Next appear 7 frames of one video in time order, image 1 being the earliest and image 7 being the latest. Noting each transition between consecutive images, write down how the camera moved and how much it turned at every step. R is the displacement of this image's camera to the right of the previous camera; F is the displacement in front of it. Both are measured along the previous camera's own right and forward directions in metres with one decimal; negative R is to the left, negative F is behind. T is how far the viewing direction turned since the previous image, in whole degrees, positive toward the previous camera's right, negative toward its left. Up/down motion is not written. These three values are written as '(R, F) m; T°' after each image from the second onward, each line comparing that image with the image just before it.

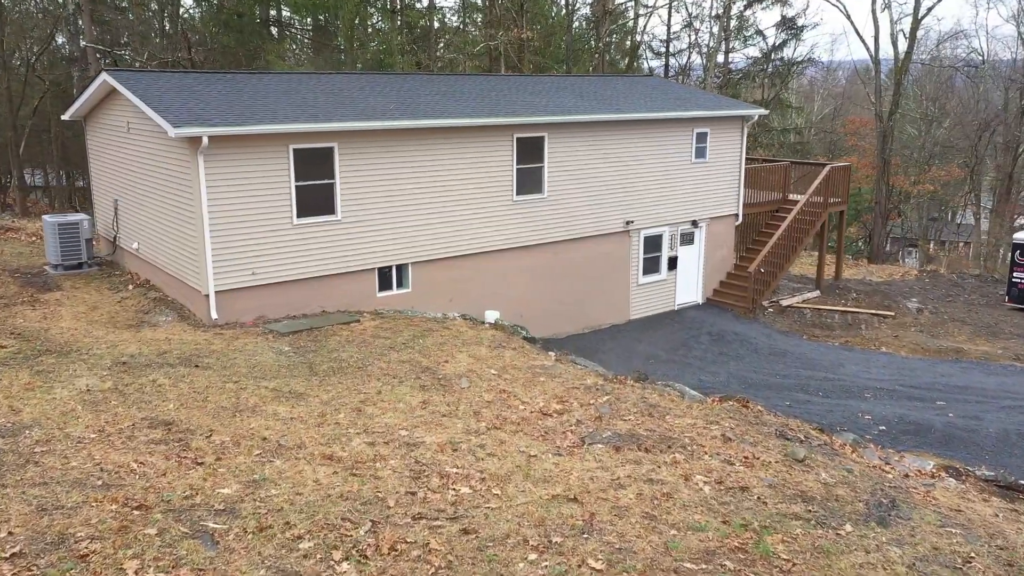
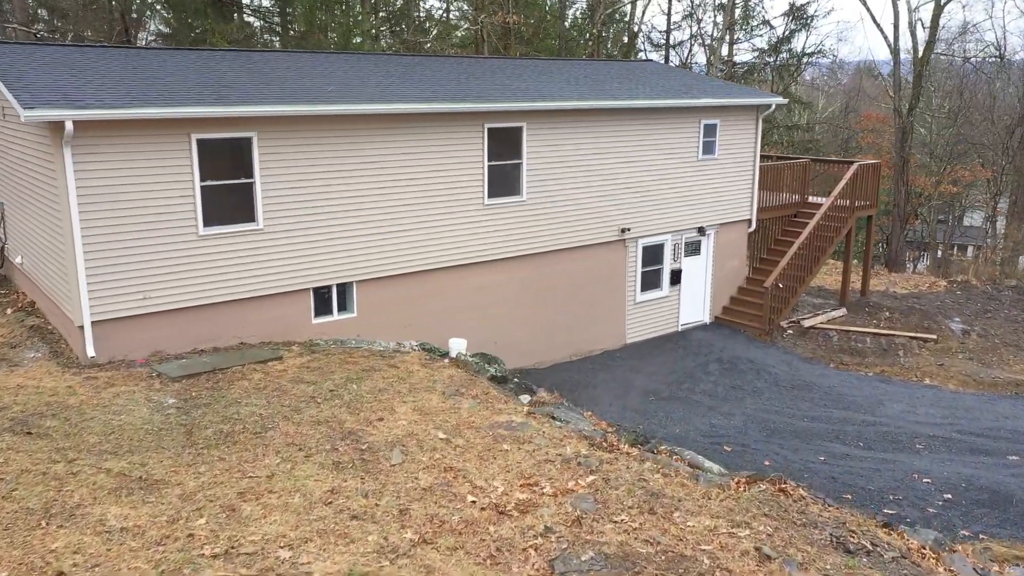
(+0.4, +2.6) m; 0°
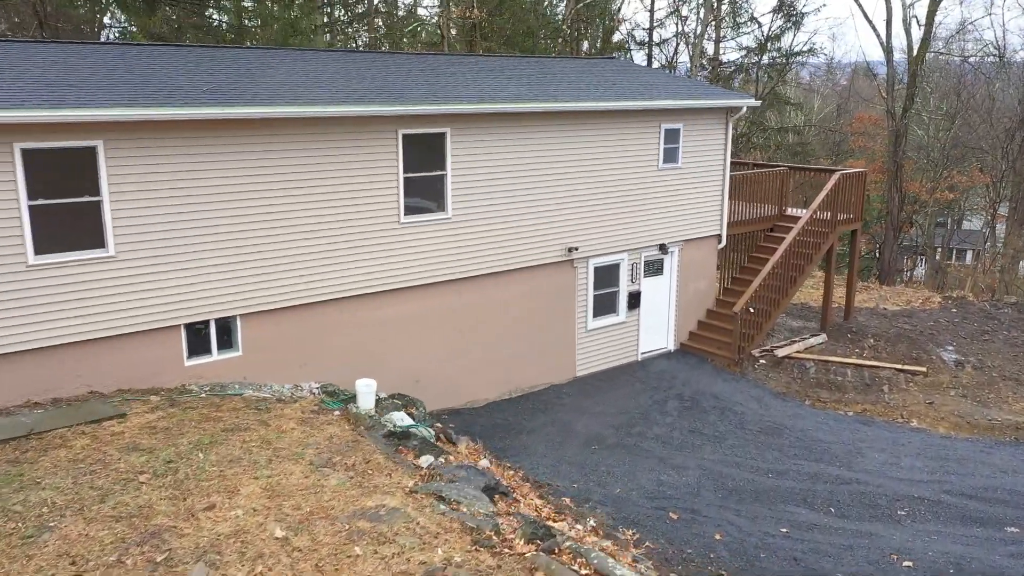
(+1.1, +1.7) m; 0°
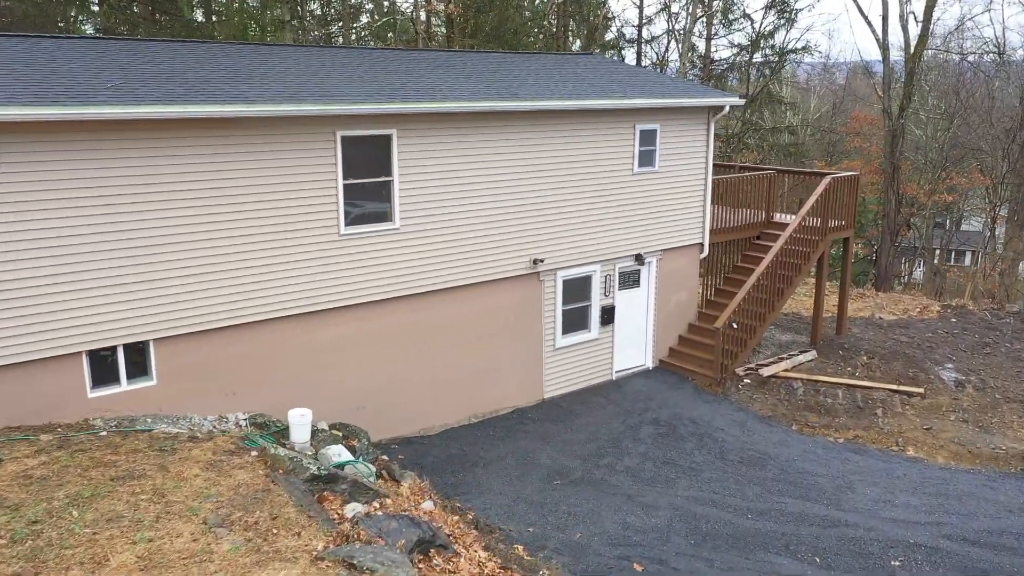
(+0.6, +1.0) m; 0°
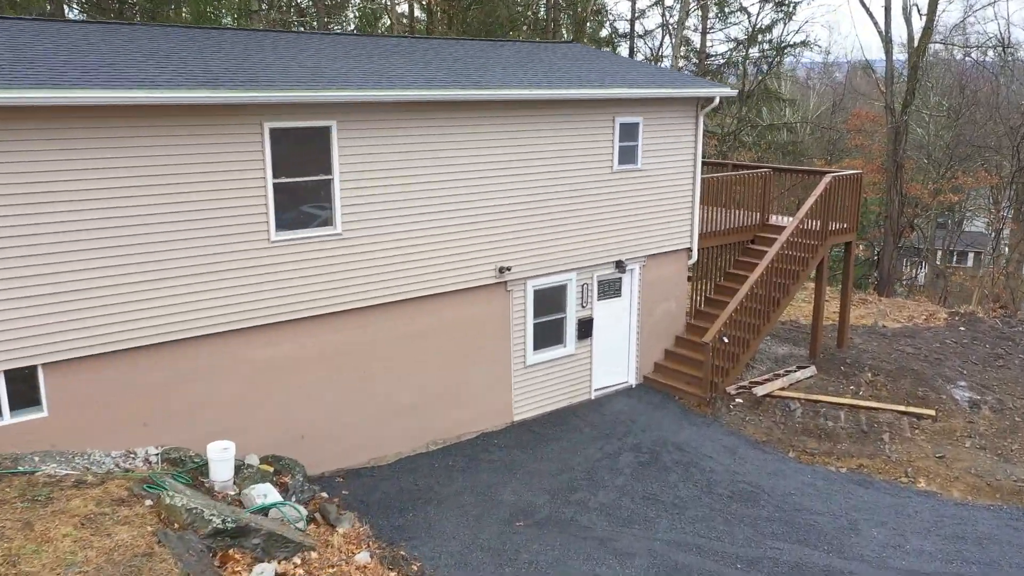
(+0.5, +1.2) m; 0°
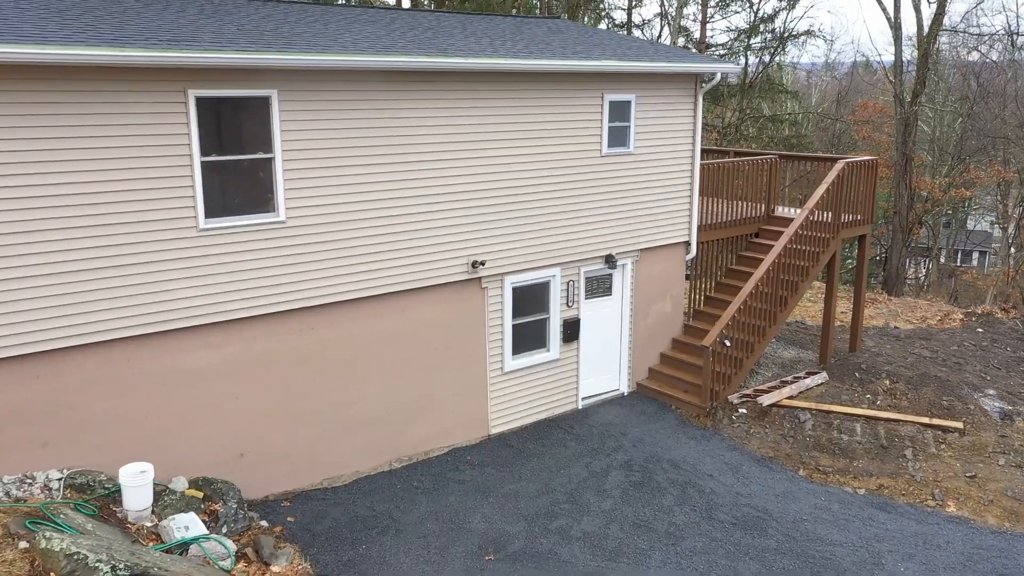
(+0.3, +1.2) m; 0°
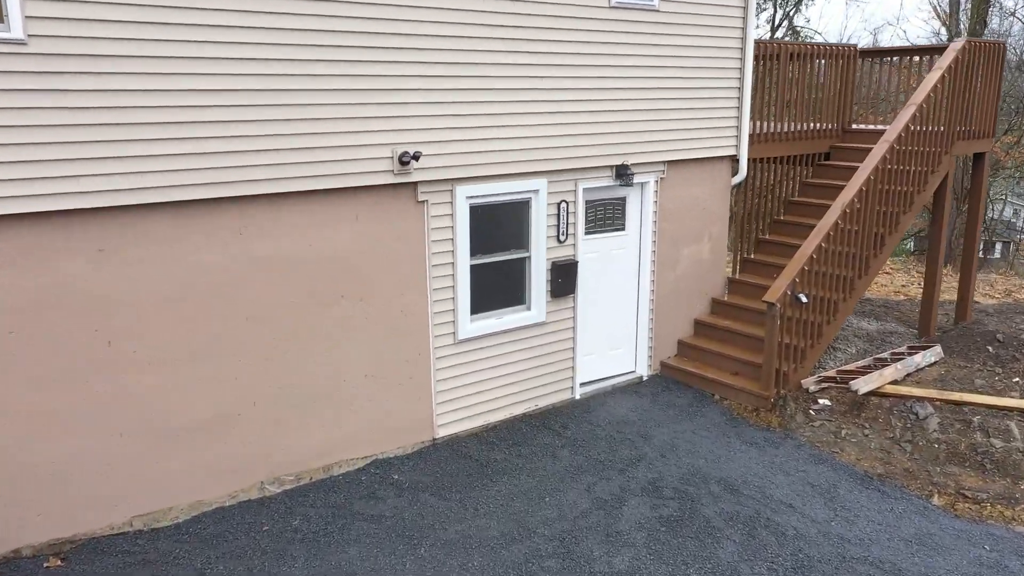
(+0.3, +3.6) m; 0°
